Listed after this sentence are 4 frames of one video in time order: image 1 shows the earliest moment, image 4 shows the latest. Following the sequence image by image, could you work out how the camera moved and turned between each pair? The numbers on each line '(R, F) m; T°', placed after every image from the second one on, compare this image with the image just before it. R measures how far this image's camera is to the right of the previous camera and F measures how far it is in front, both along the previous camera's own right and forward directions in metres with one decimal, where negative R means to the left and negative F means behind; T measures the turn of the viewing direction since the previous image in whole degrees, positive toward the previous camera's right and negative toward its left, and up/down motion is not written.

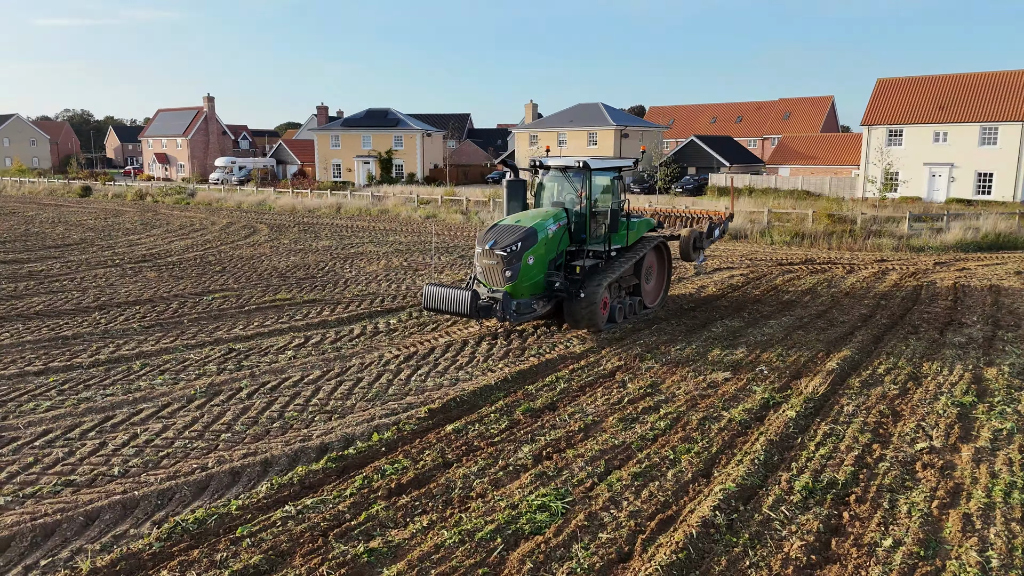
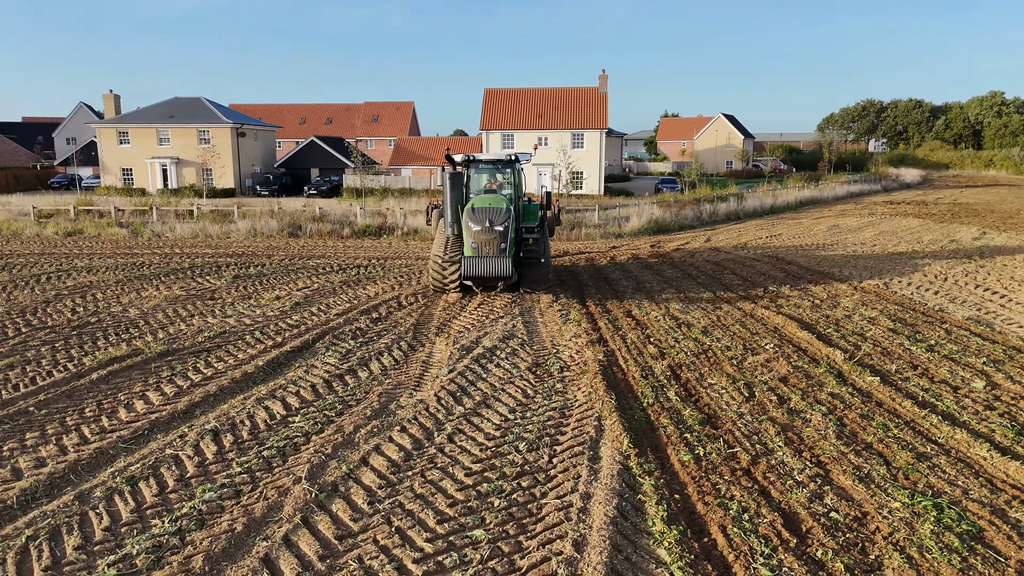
(-3.8, +1.8) m; +33°
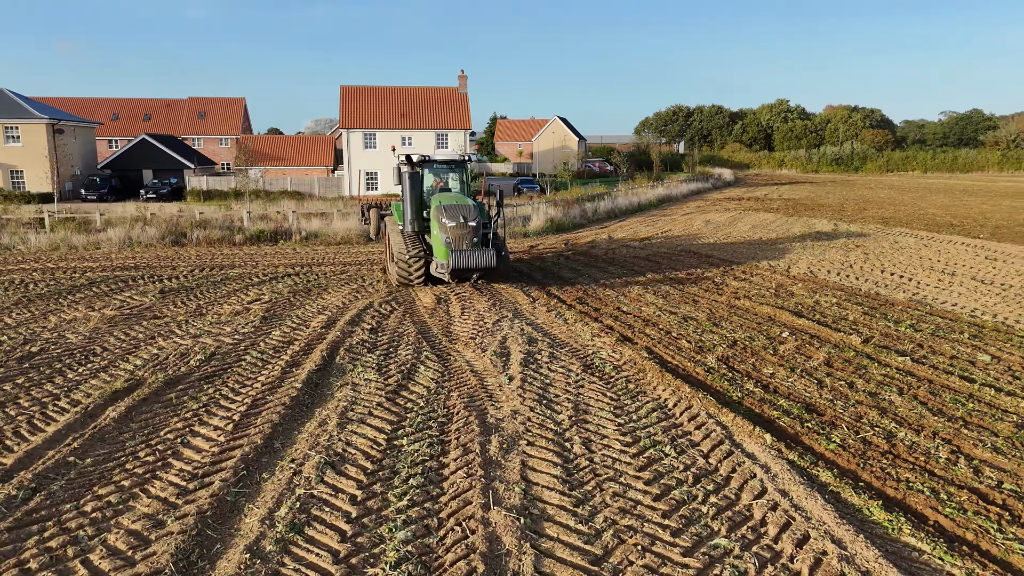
(-2.0, +0.4) m; +13°
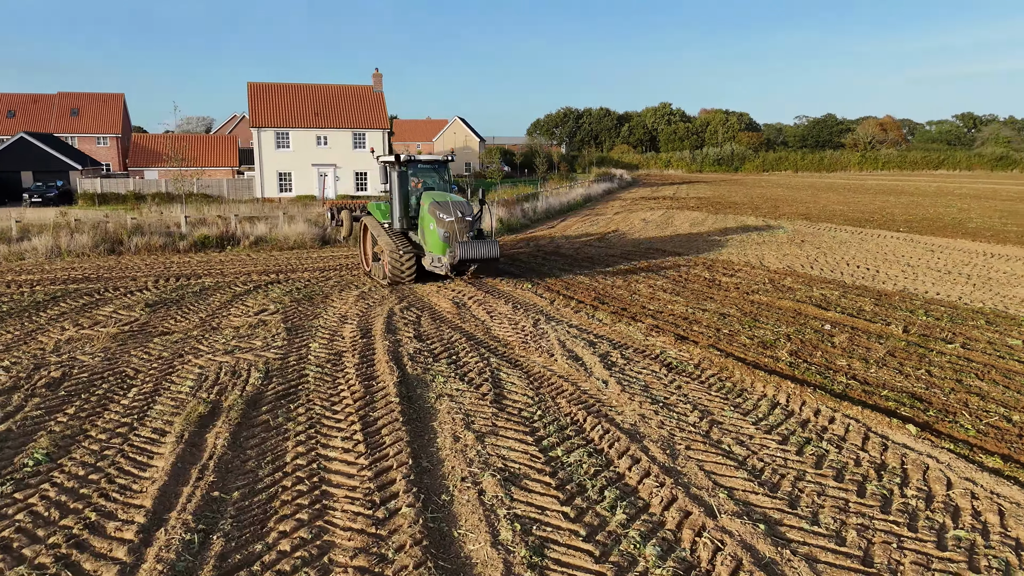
(-1.8, +0.3) m; +8°
